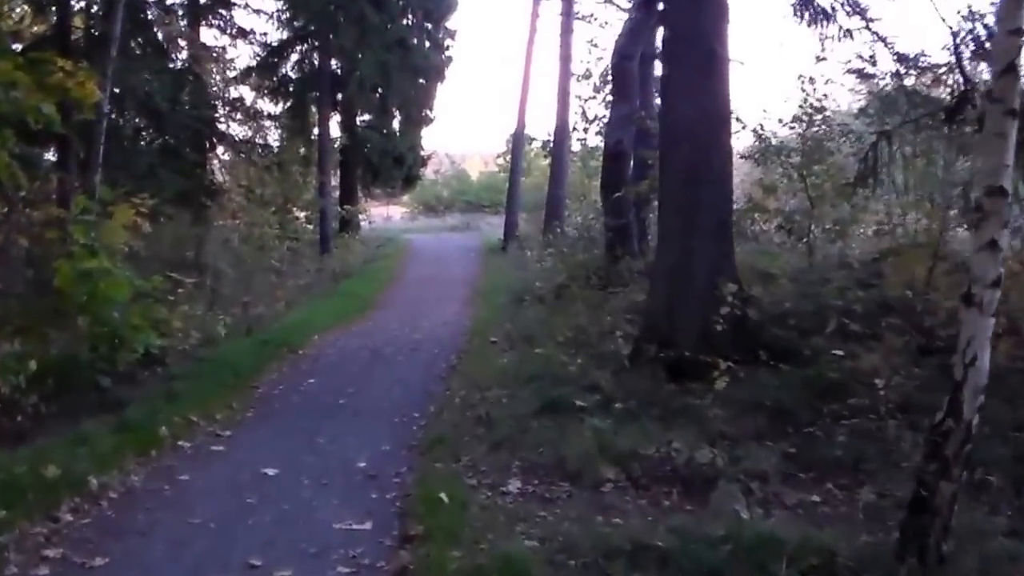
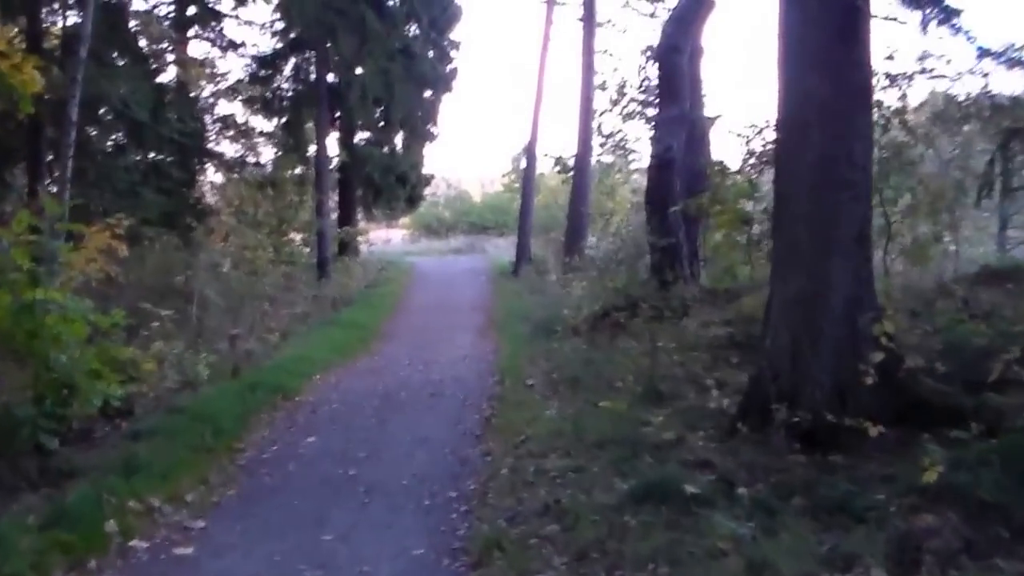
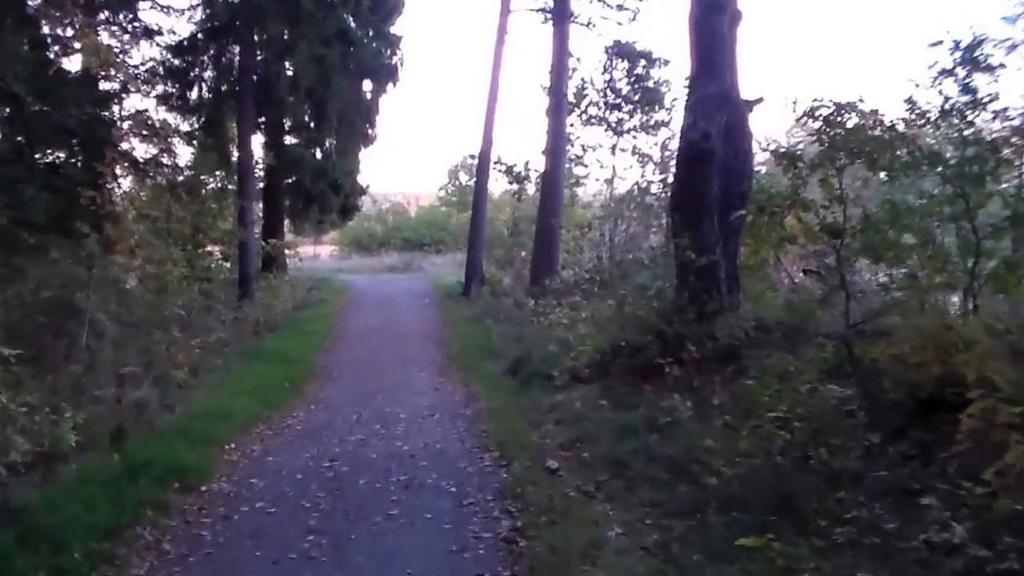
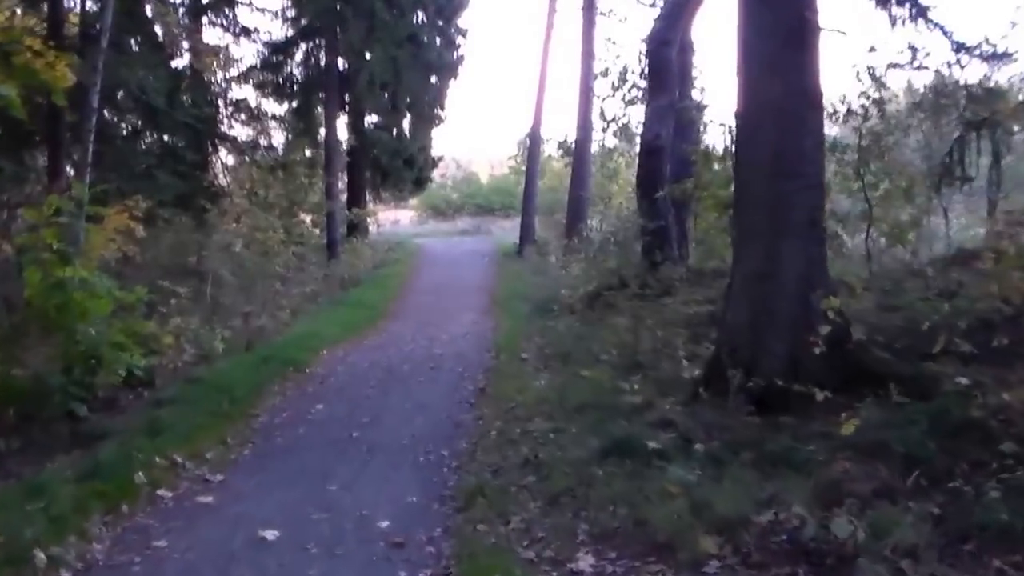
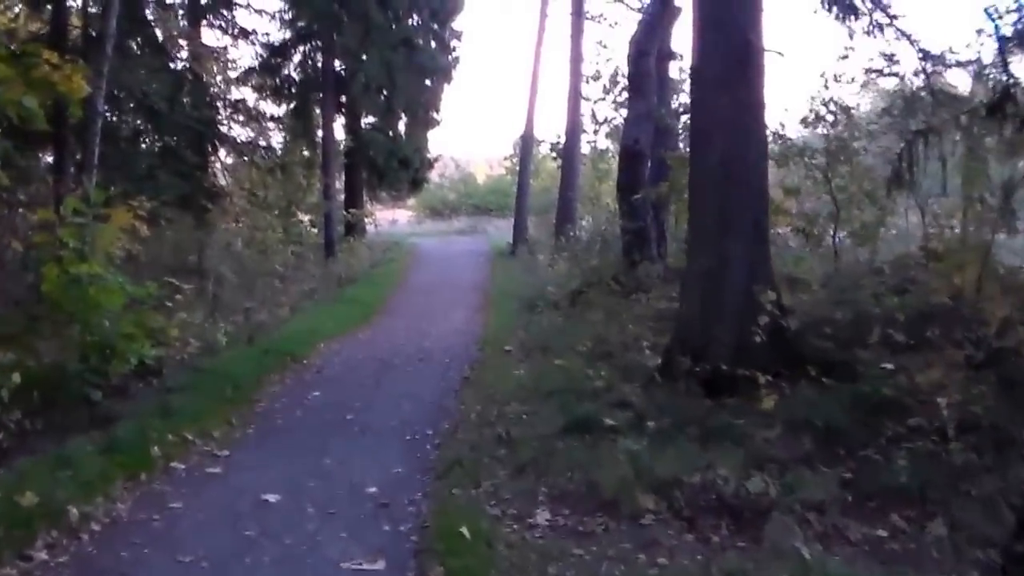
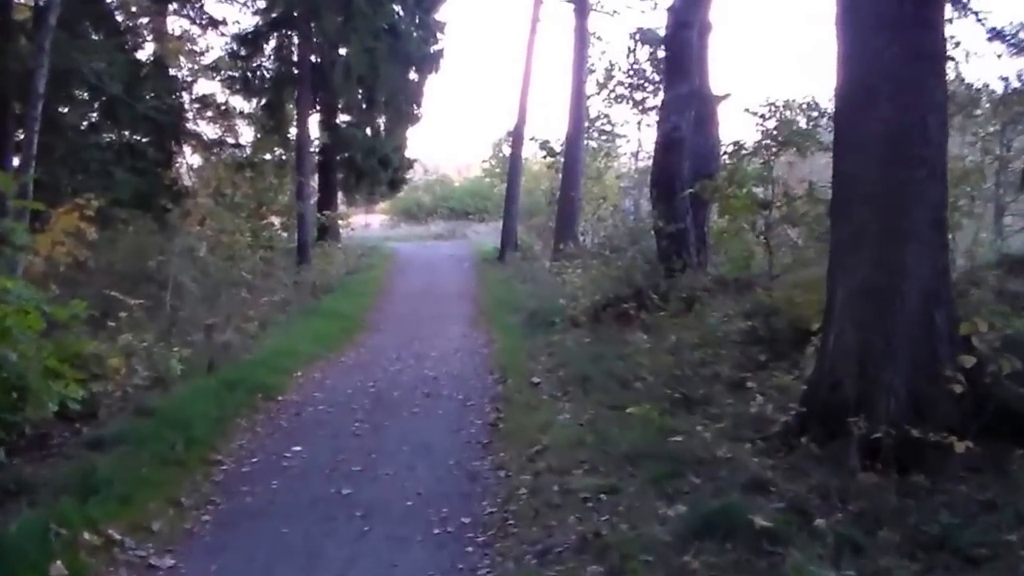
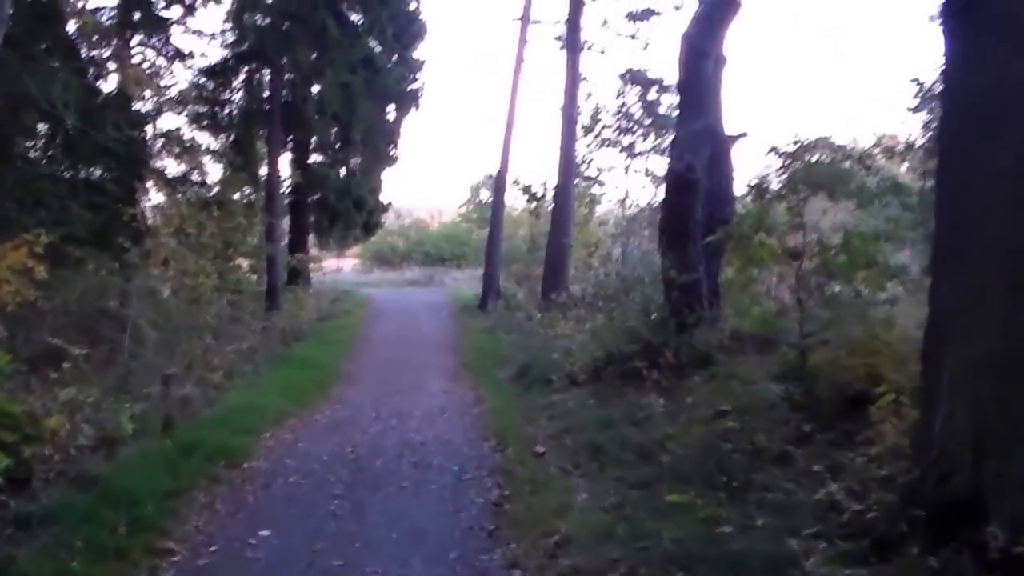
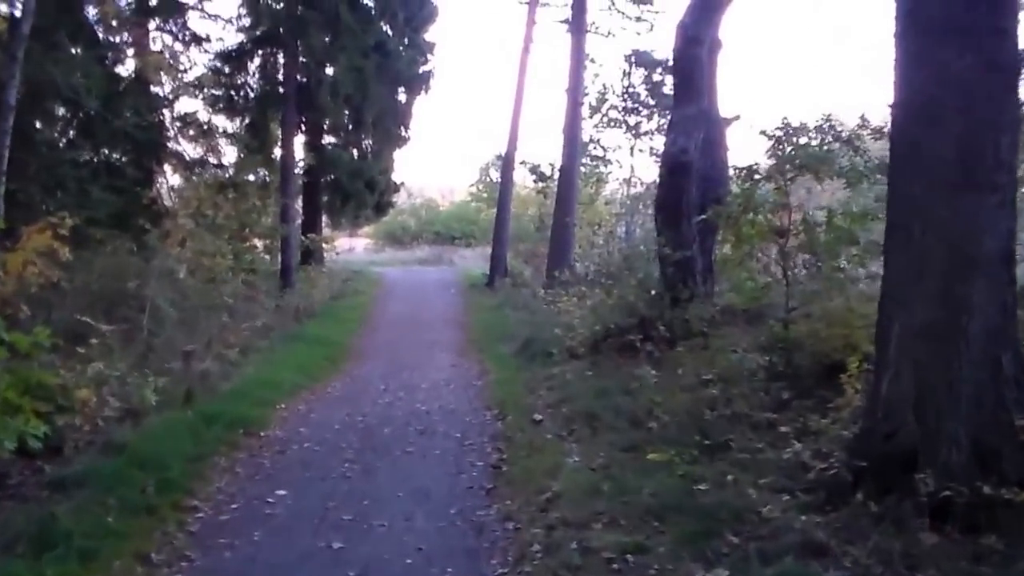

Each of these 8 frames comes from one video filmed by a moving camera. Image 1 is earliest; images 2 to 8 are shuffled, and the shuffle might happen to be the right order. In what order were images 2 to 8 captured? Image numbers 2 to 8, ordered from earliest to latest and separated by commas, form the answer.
5, 4, 2, 6, 8, 7, 3
